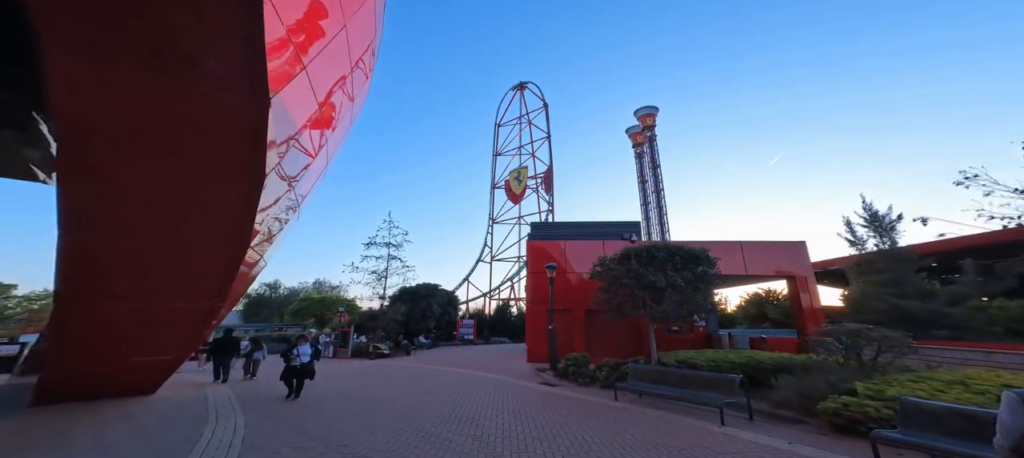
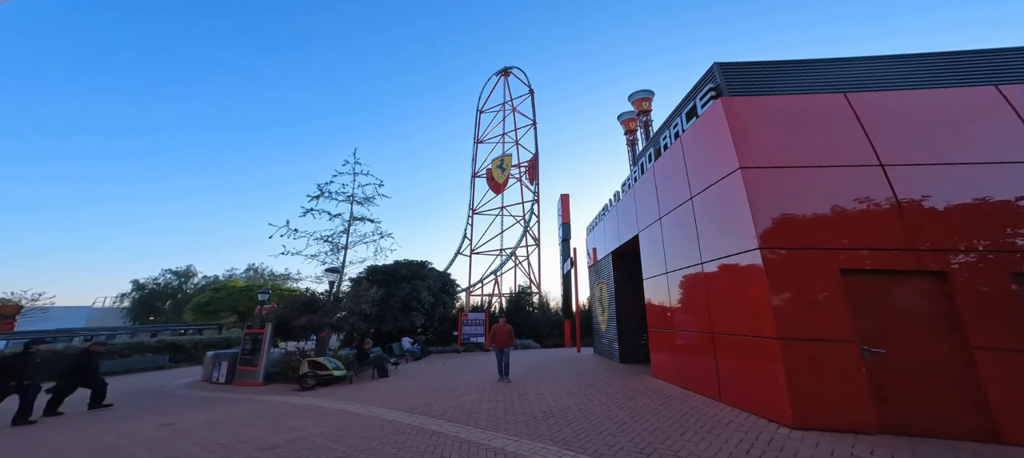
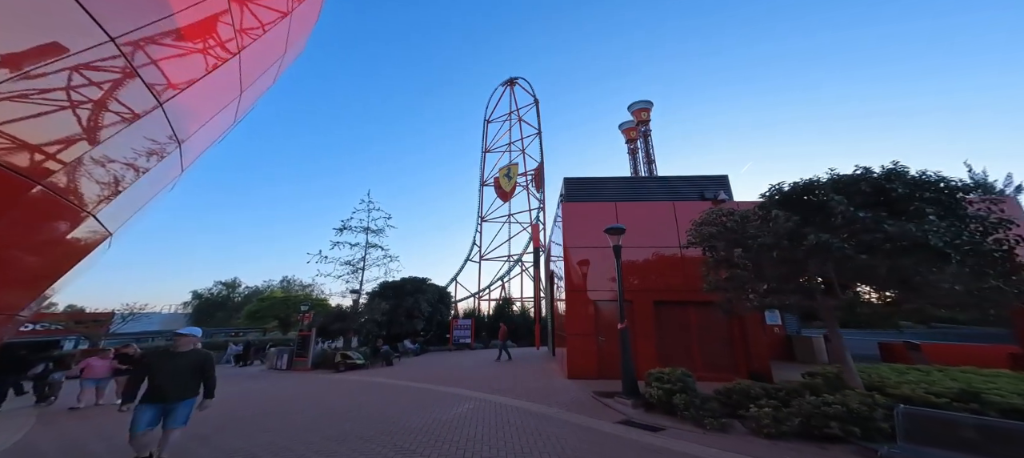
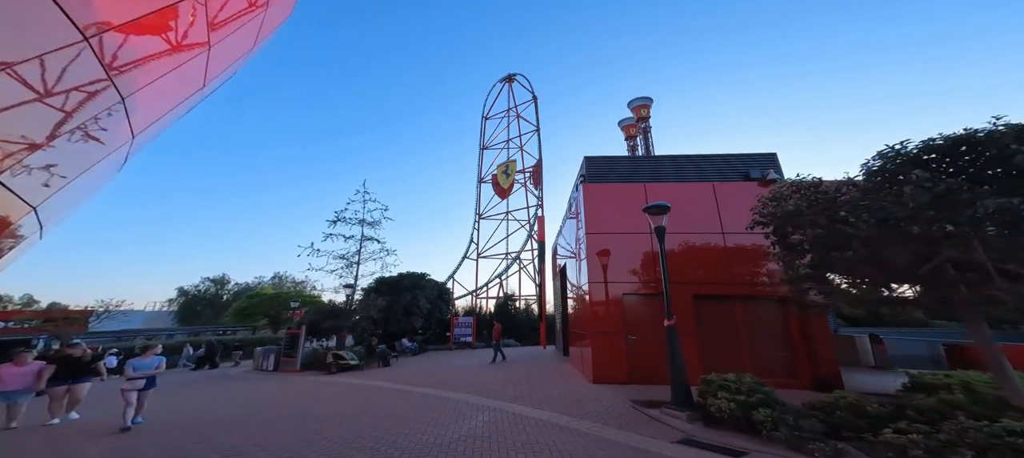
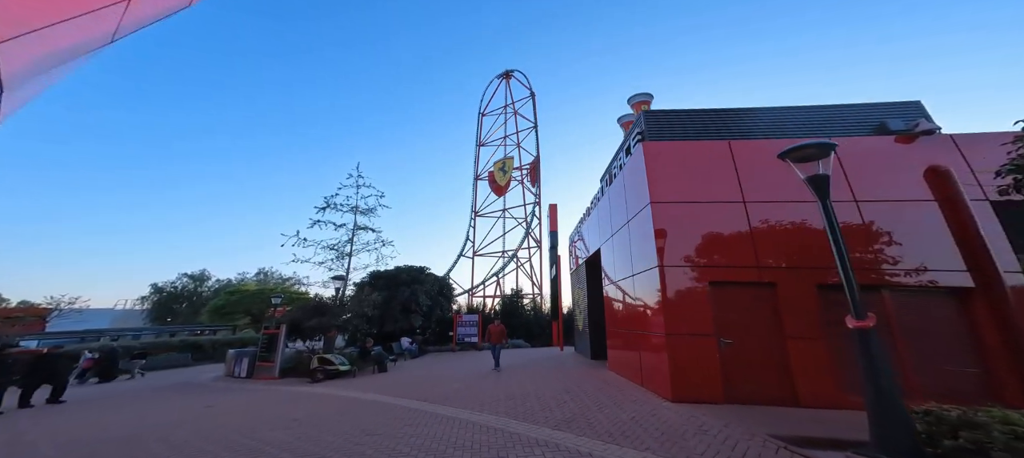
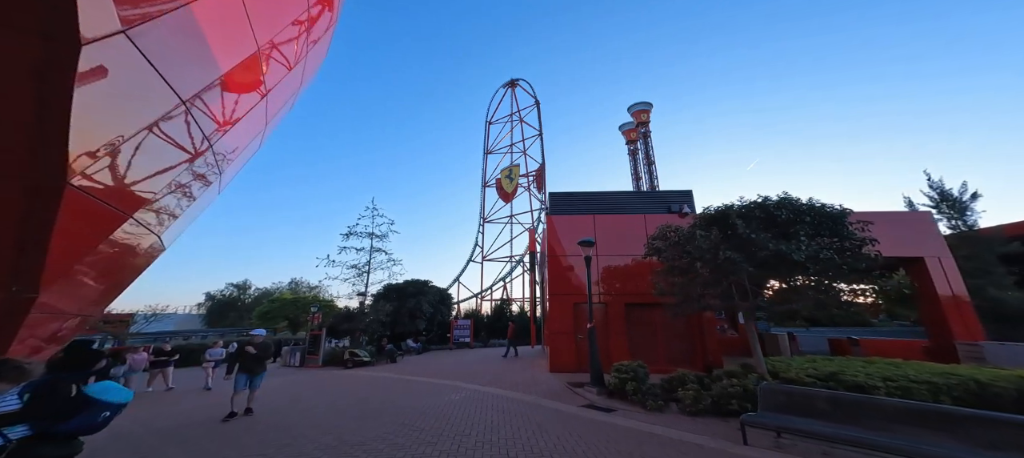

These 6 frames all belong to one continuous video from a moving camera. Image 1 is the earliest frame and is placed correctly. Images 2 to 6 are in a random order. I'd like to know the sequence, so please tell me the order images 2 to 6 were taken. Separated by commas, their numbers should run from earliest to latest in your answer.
6, 3, 4, 5, 2
